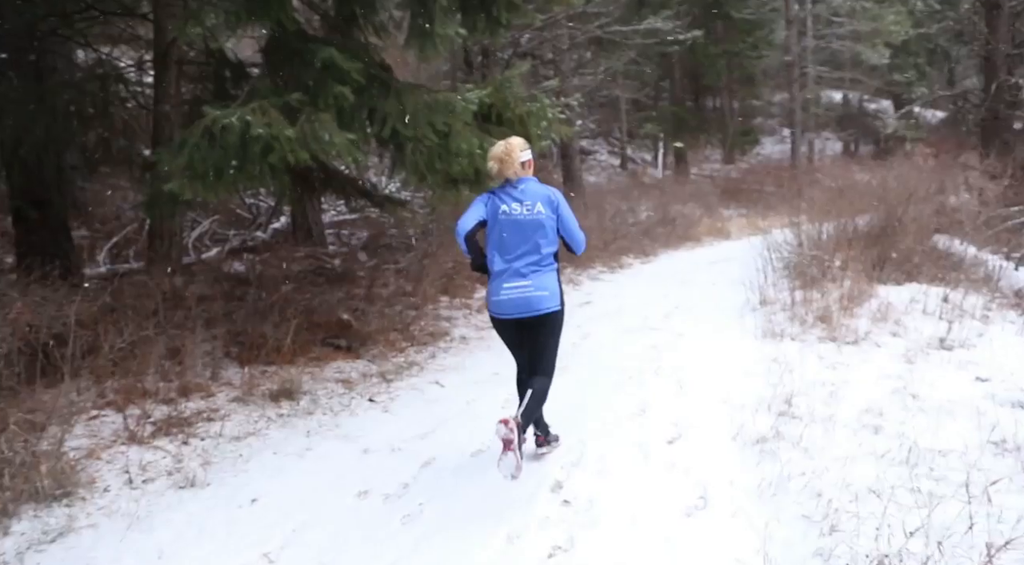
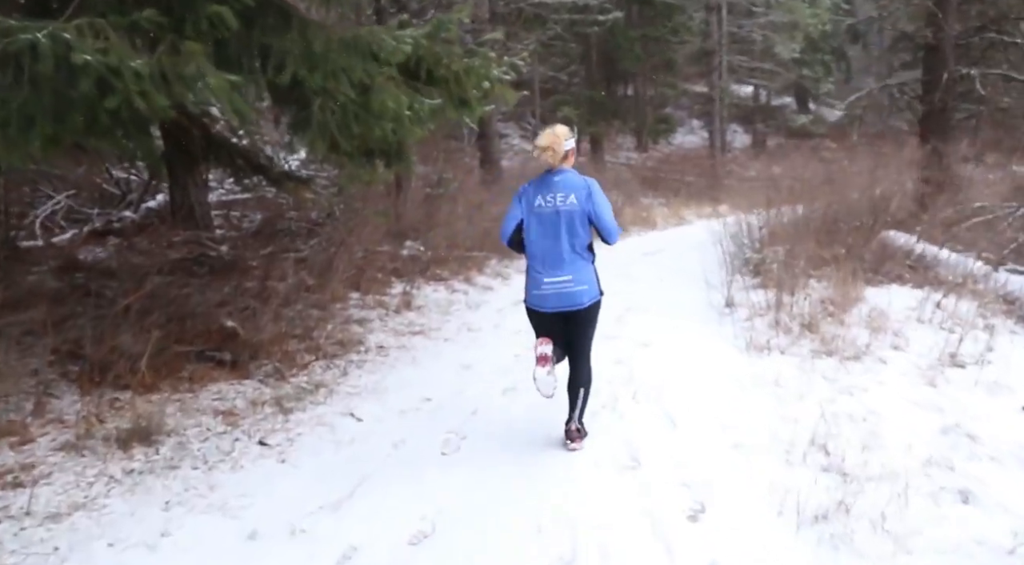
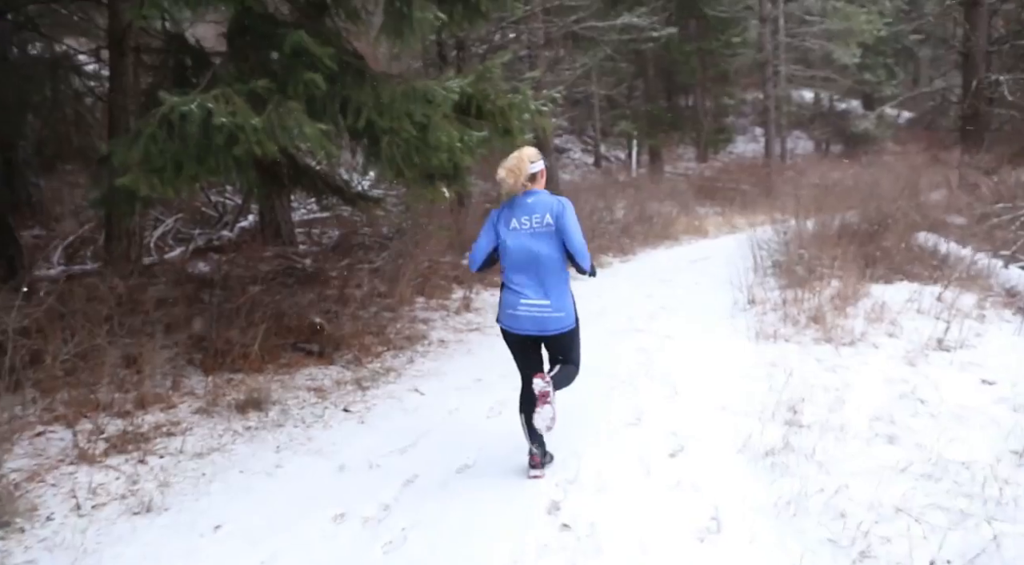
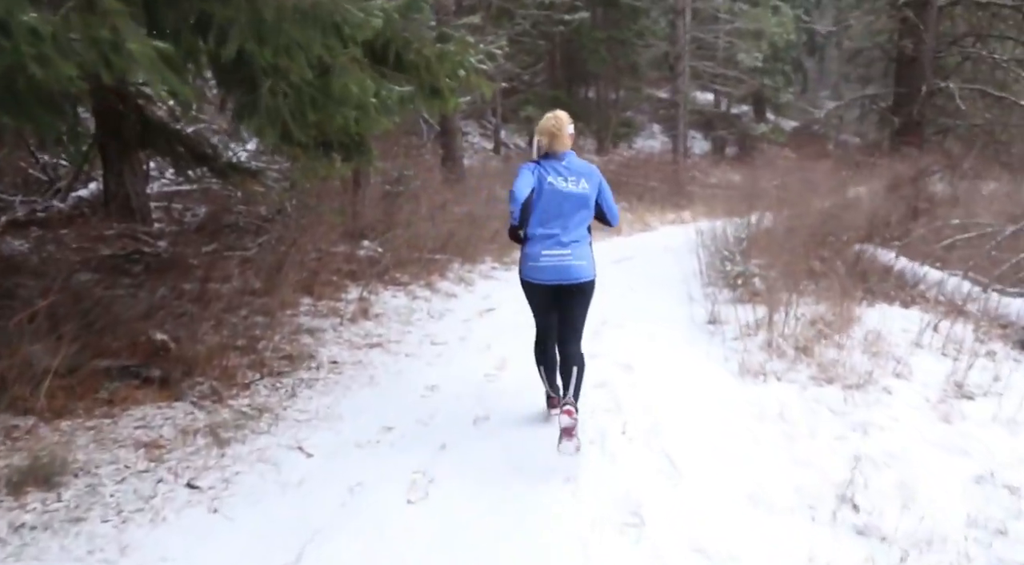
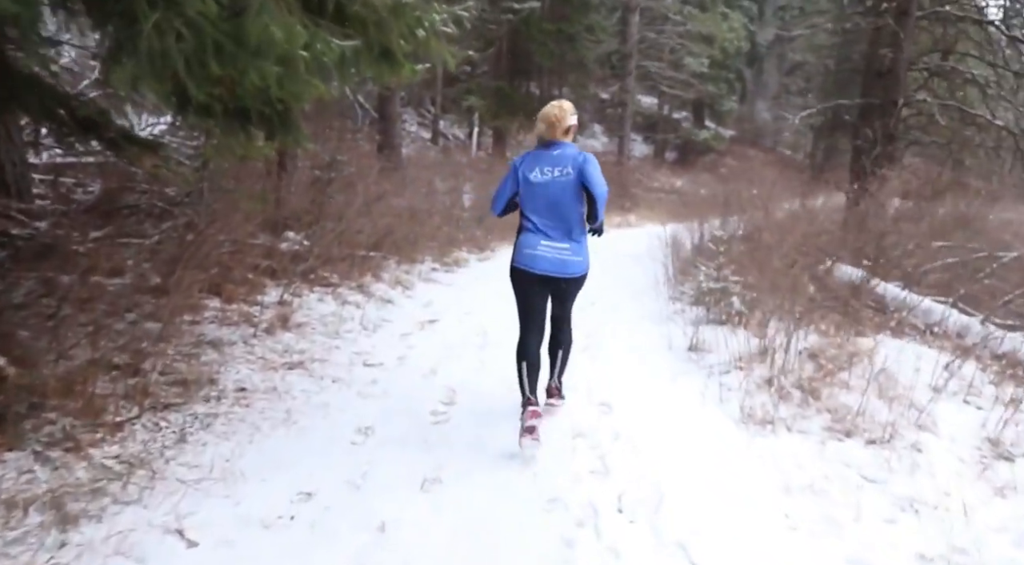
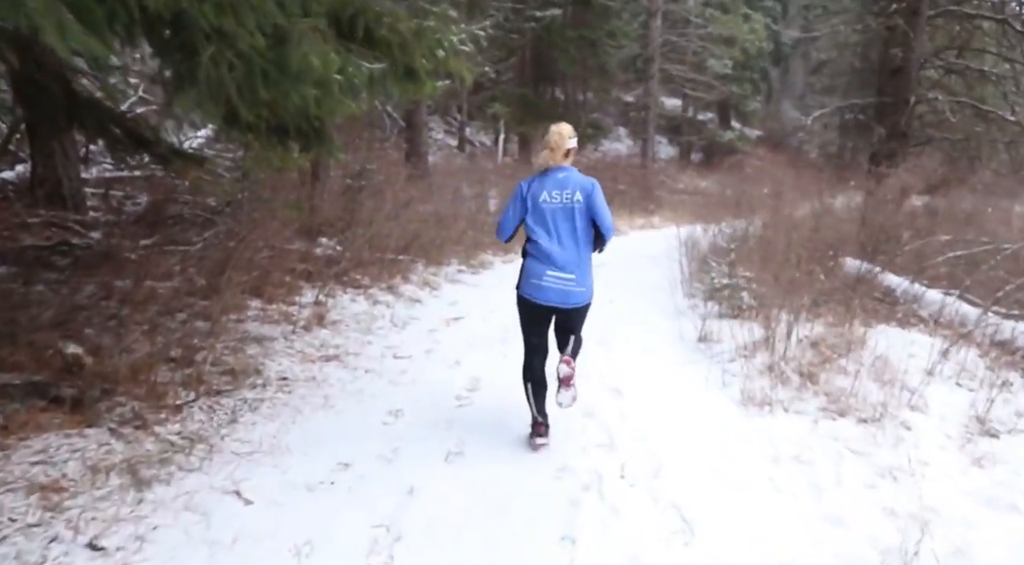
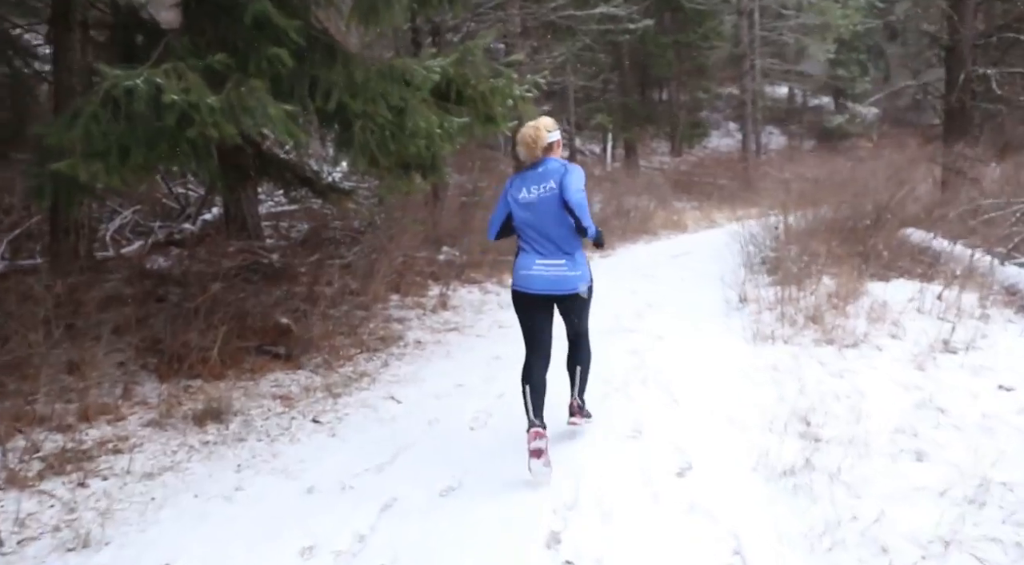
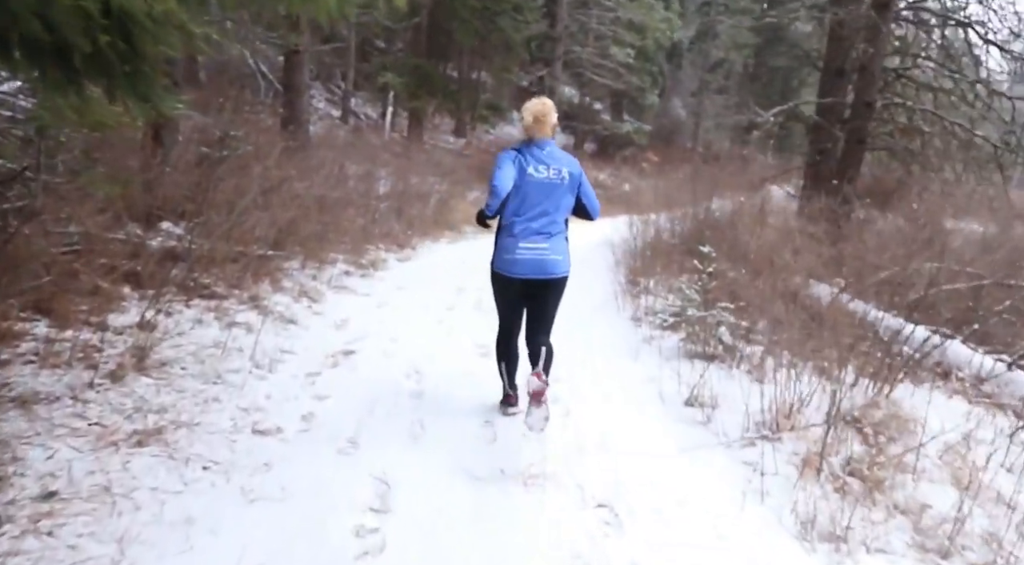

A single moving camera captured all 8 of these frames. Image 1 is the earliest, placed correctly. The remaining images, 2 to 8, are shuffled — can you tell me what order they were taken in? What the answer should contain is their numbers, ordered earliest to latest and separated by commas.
3, 7, 2, 4, 6, 5, 8
